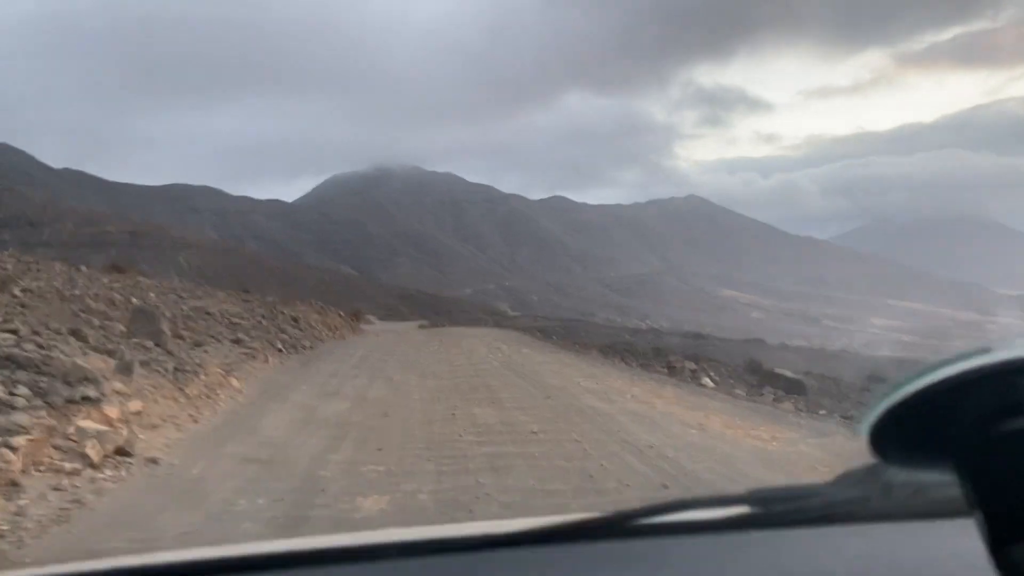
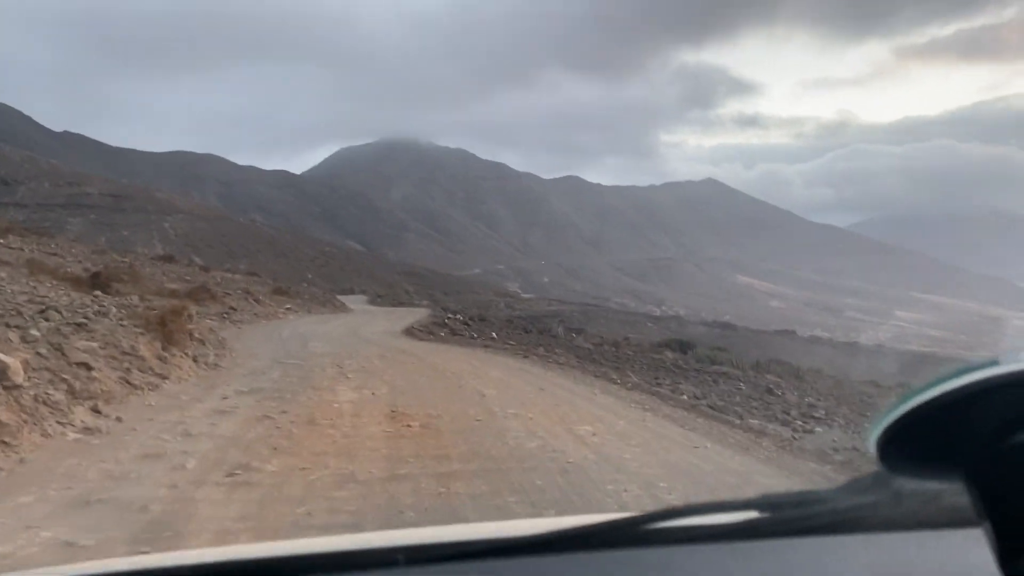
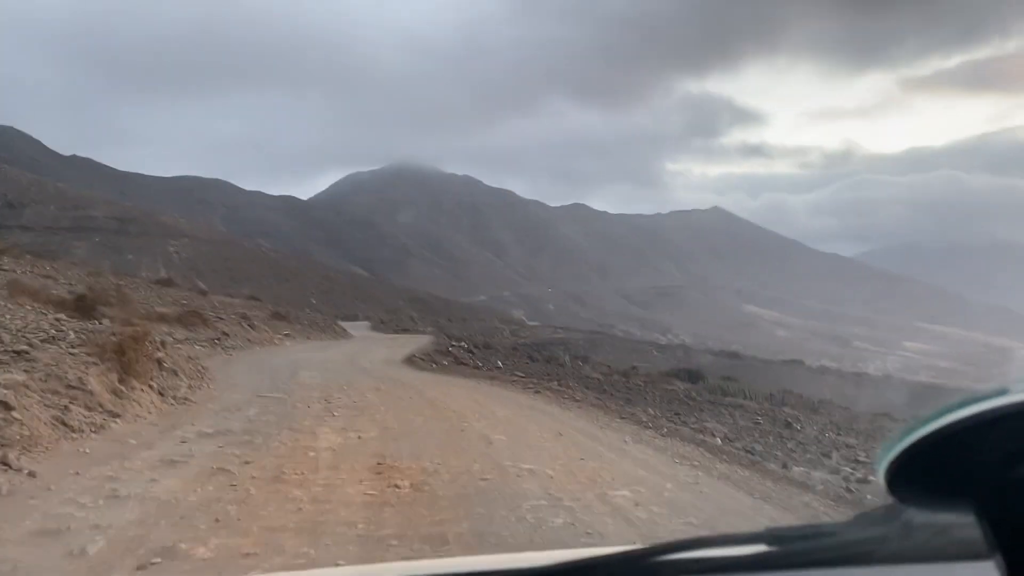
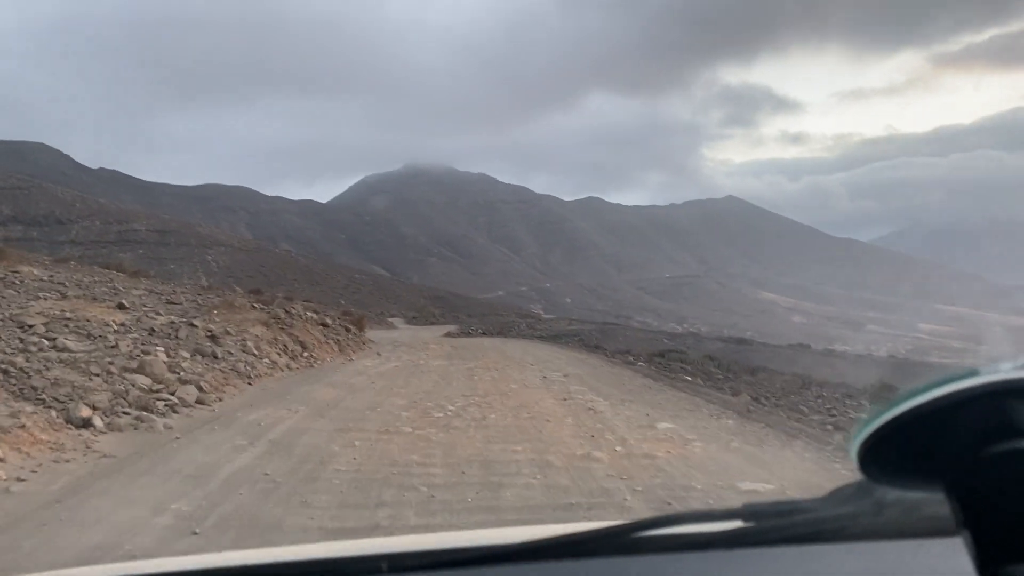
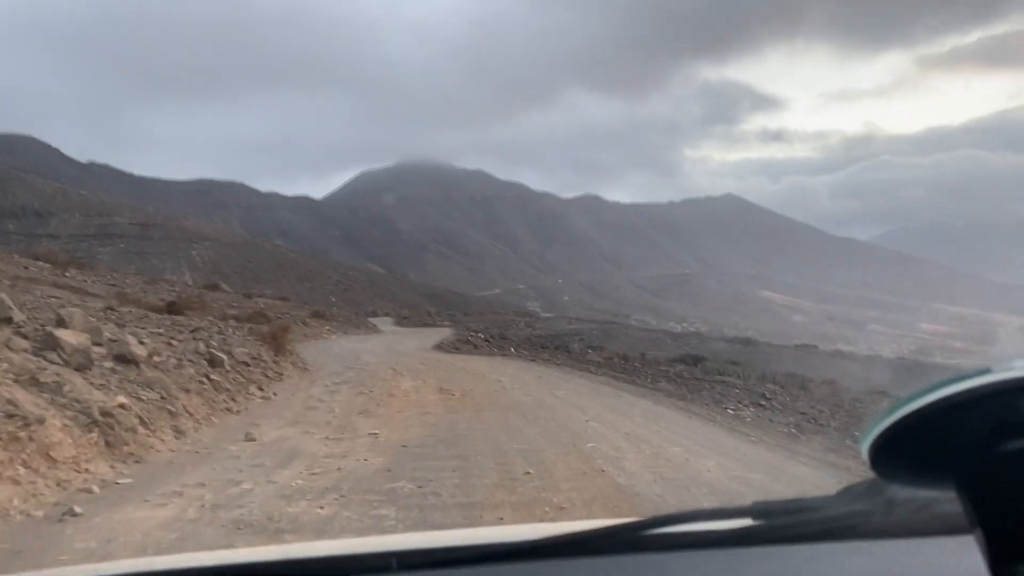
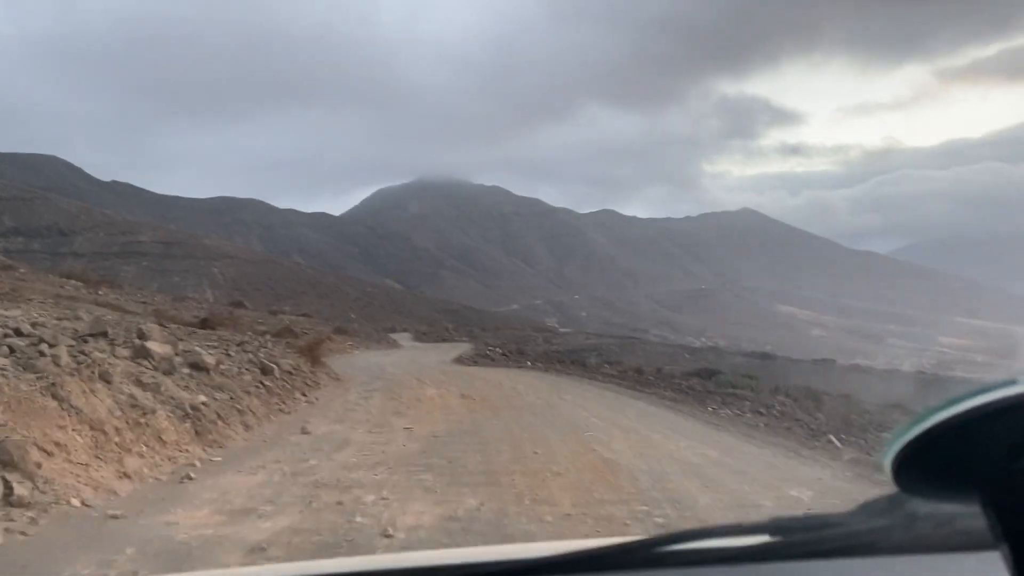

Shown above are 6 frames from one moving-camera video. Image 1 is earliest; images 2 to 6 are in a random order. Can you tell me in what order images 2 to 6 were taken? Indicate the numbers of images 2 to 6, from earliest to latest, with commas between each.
4, 6, 5, 2, 3
